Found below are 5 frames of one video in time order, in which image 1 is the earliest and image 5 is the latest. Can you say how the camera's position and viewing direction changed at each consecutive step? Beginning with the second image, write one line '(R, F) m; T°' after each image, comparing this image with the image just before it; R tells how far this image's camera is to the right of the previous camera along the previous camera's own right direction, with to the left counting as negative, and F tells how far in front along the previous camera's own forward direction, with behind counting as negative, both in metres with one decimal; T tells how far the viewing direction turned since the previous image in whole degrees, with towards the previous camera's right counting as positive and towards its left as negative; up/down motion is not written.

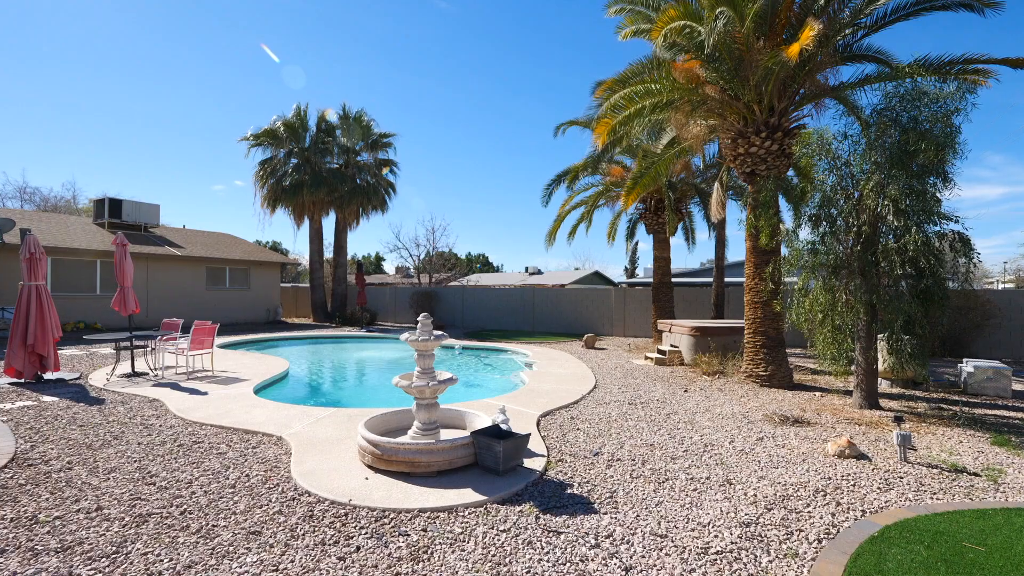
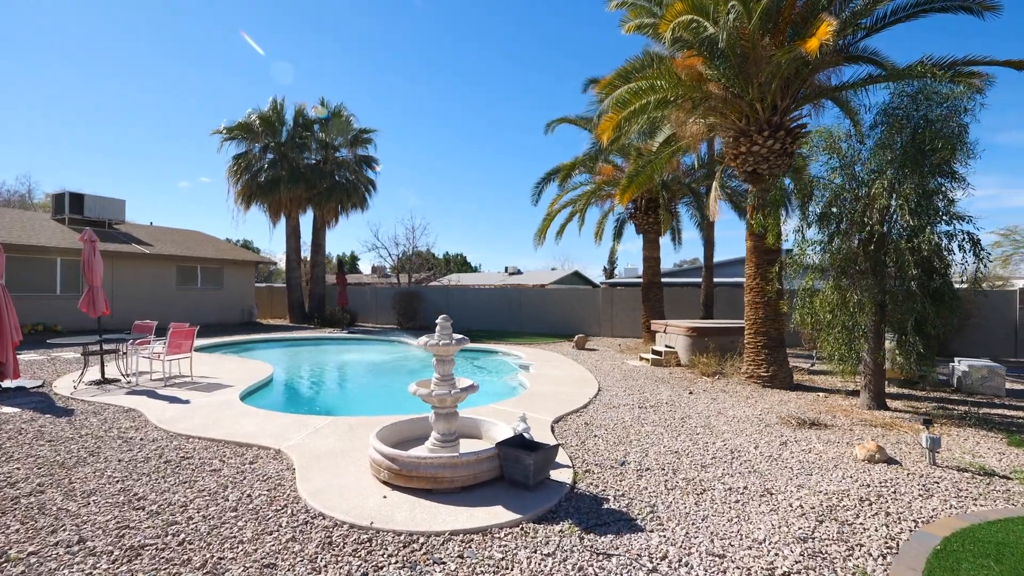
(-0.4, +0.3) m; +3°
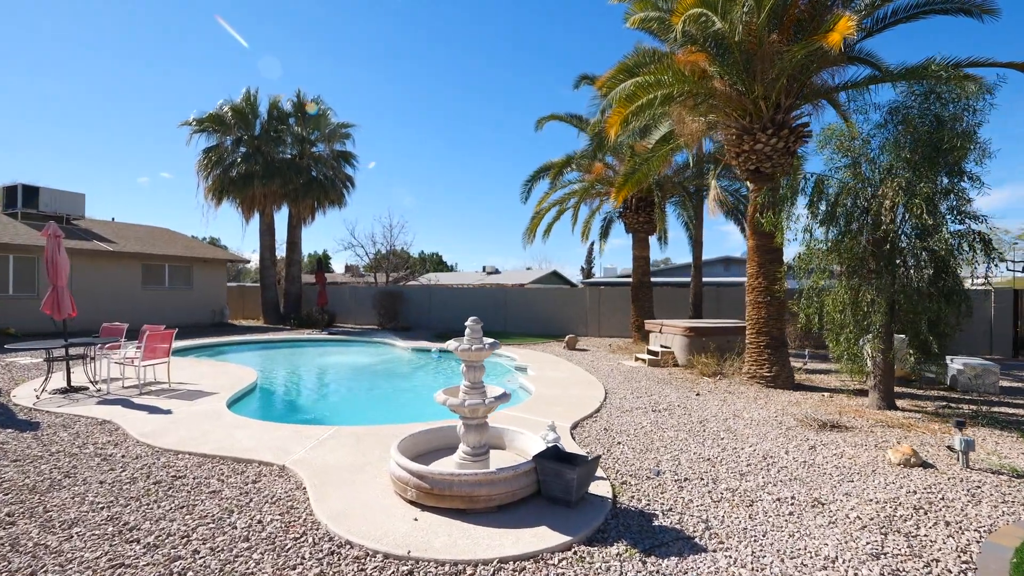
(-0.5, +0.3) m; +3°
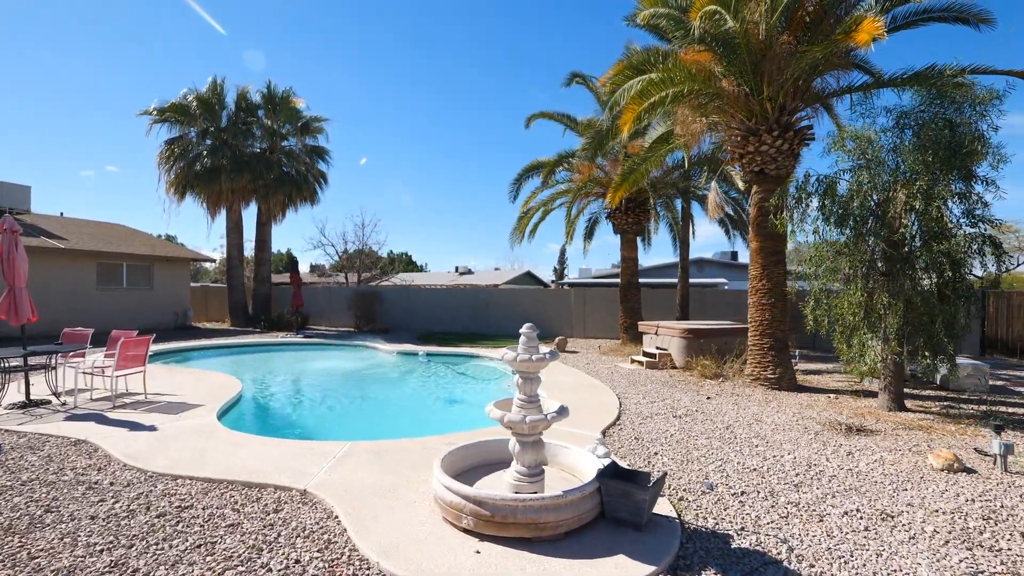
(-0.6, +0.4) m; +4°
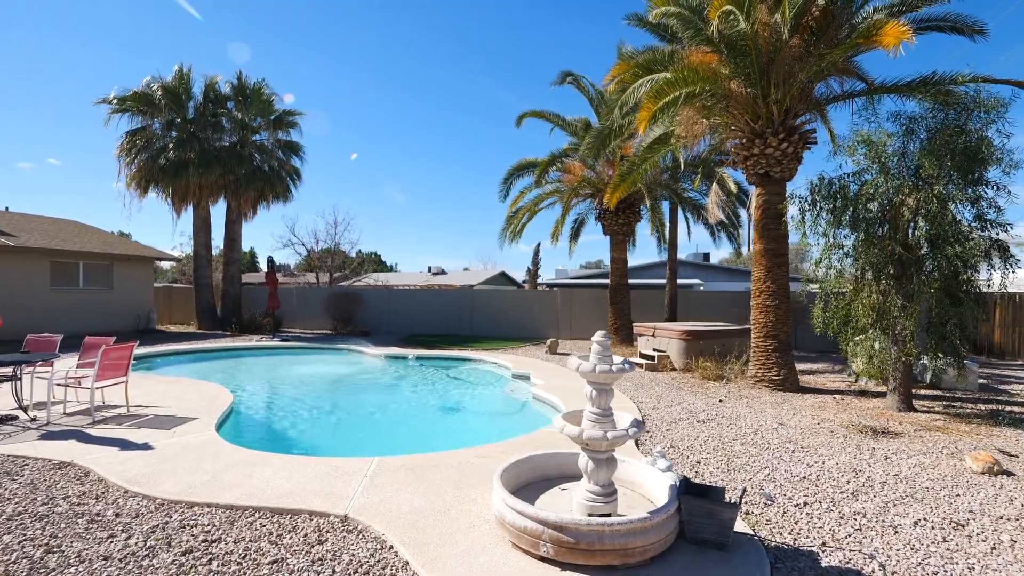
(-0.7, +0.3) m; +4°
